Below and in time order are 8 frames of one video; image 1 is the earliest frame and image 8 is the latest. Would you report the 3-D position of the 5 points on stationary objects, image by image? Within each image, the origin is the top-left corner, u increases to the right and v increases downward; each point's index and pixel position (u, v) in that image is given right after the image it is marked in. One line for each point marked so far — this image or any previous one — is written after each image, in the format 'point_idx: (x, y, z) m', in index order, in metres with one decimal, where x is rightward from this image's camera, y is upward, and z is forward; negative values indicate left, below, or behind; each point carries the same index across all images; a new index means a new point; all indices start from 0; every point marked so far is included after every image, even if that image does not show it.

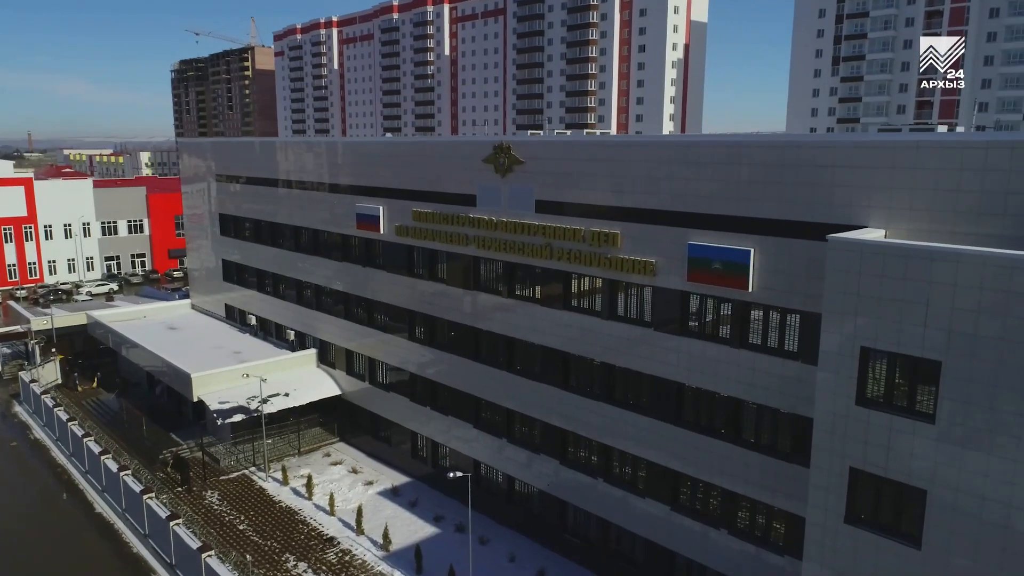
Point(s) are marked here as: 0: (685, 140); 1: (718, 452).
0: (+4.3, +3.7, +18.9) m
1: (+5.3, -4.1, +19.3) m
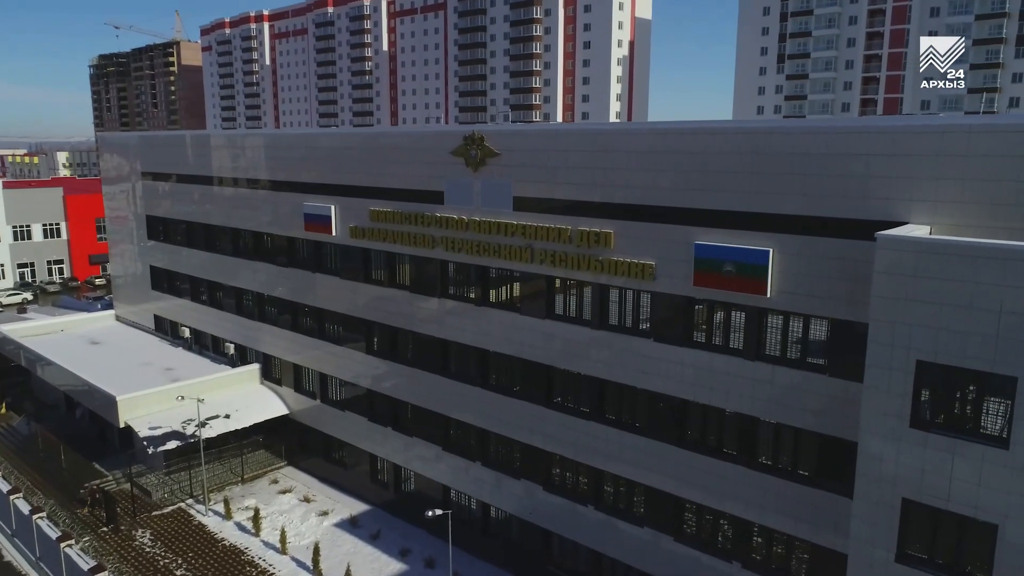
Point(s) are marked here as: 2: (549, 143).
0: (+3.9, +3.6, +16.8) m
1: (+5.0, -4.2, +17.3) m
2: (+1.0, +3.7, +19.5) m
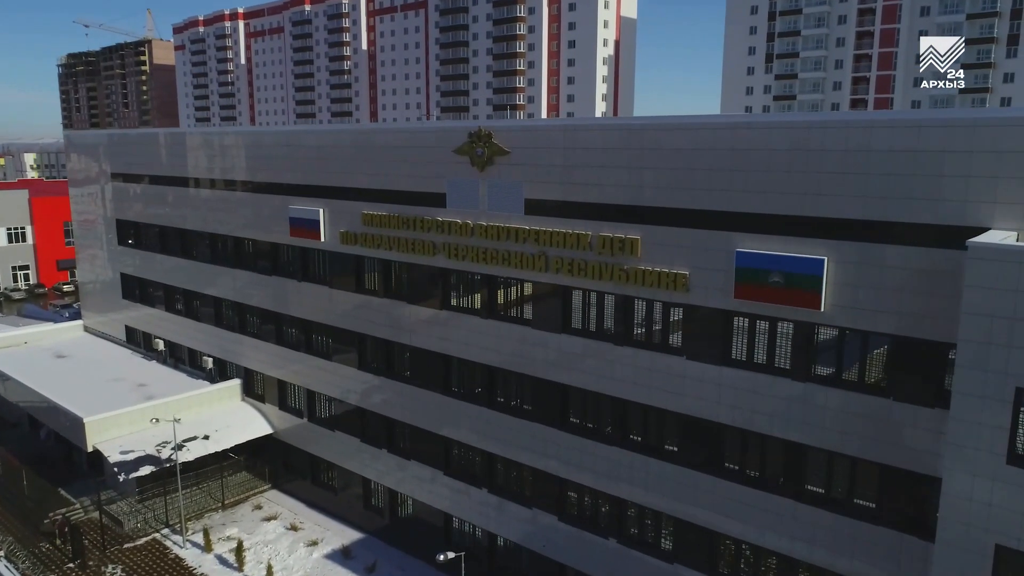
0: (+4.3, +3.3, +15.0) m
1: (+5.4, -4.5, +15.6) m
2: (+1.3, +3.4, +17.7) m
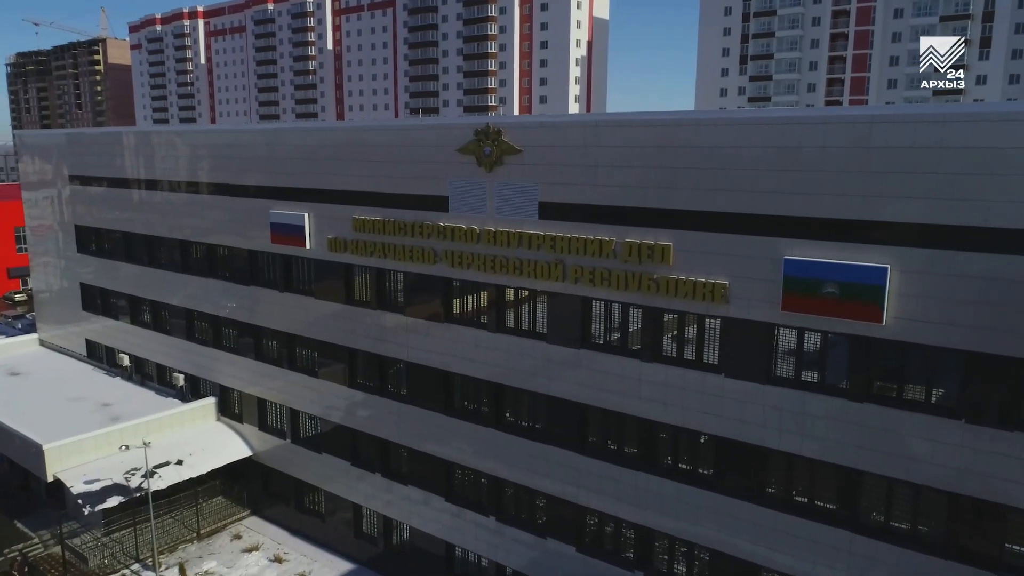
0: (+4.8, +3.1, +13.7) m
1: (+5.9, -4.7, +14.3) m
2: (+1.6, +3.2, +16.1) m
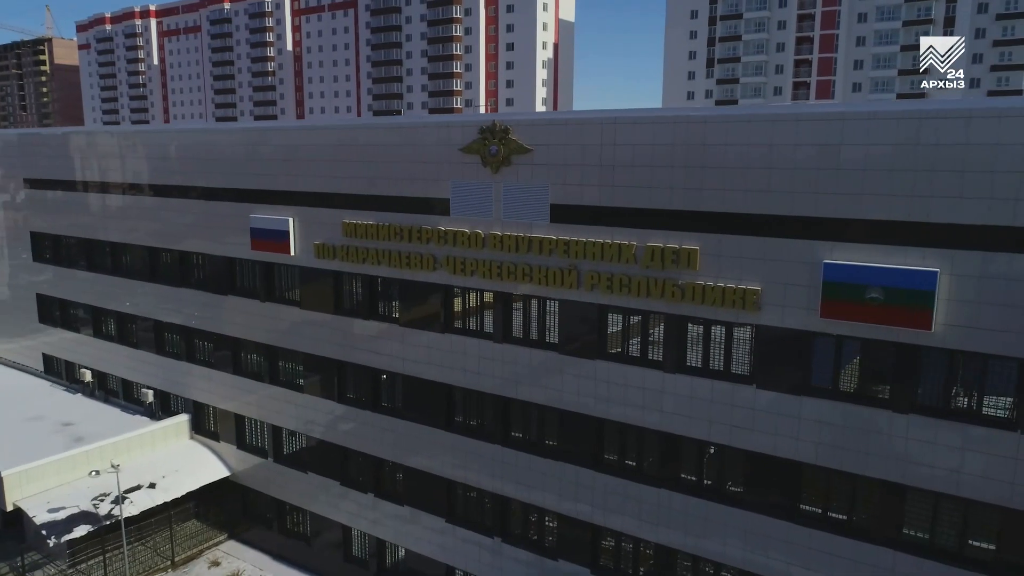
0: (+5.1, +3.0, +12.9) m
1: (+6.3, -4.8, +13.5) m
2: (+1.8, +3.1, +15.2) m
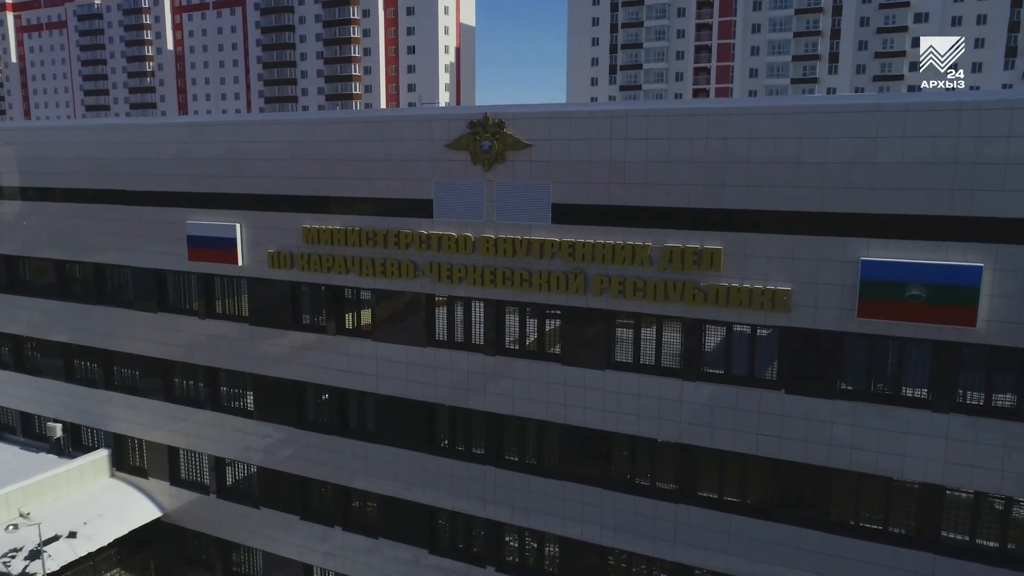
0: (+5.5, +3.0, +12.4) m
1: (+6.8, -4.7, +13.1) m
2: (+1.9, +3.0, +14.2) m
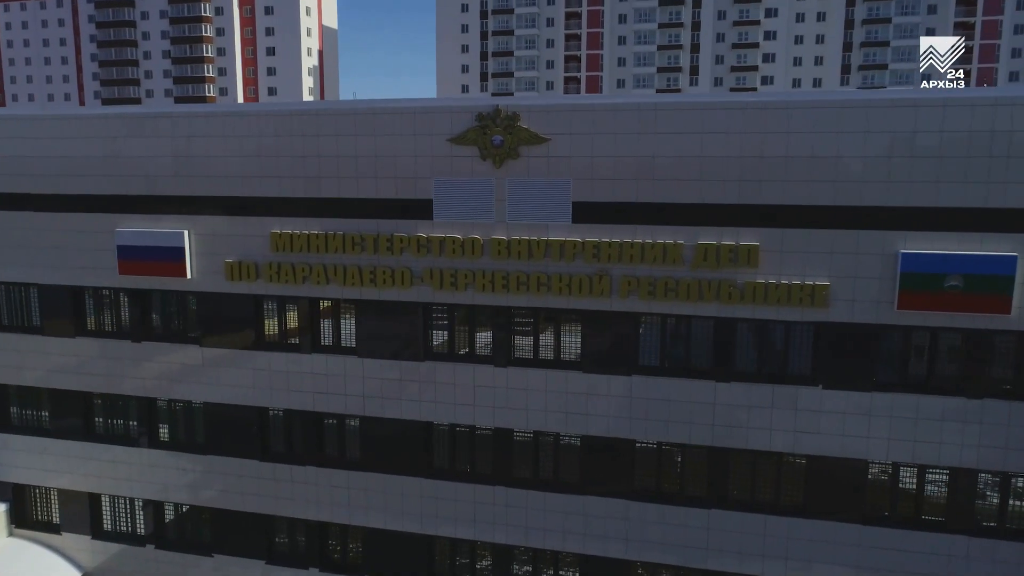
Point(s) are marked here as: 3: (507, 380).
0: (+6.2, +3.1, +12.6) m
1: (+7.6, -4.6, +13.4) m
2: (+2.3, +3.0, +13.6) m
3: (-0.2, -1.8, +15.1) m
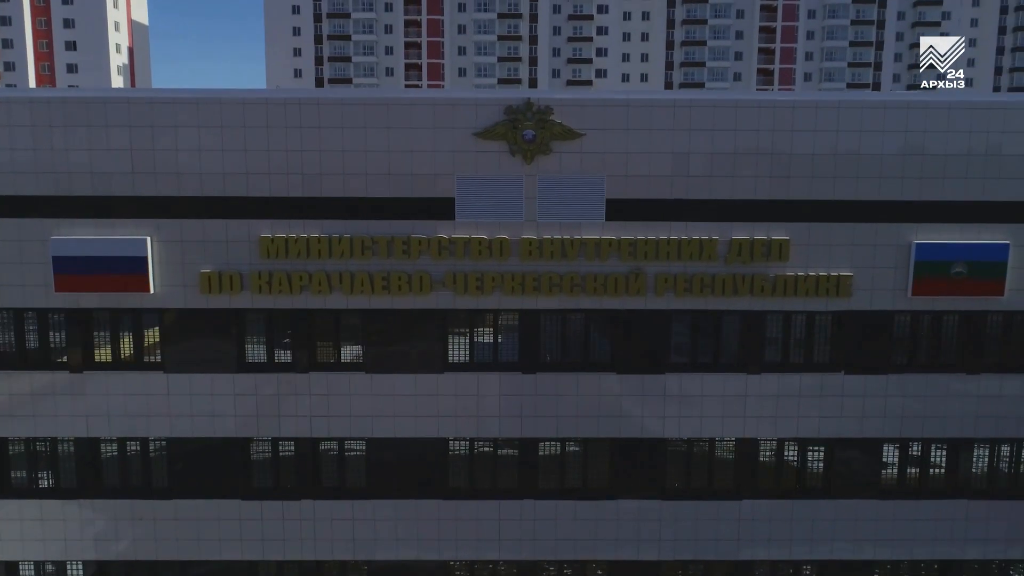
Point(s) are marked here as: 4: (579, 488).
0: (+6.9, +3.4, +13.6) m
1: (+8.3, -4.3, +14.7) m
2: (+2.9, +3.0, +13.6) m
3: (+0.3, -1.8, +14.3) m
4: (+1.2, -3.9, +14.8) m
